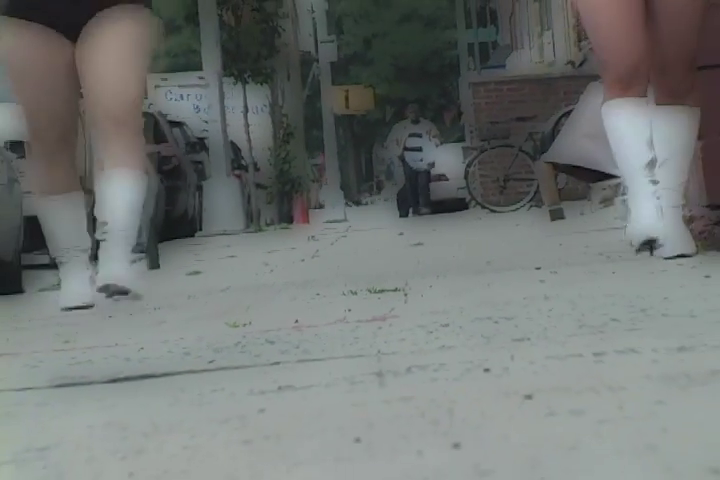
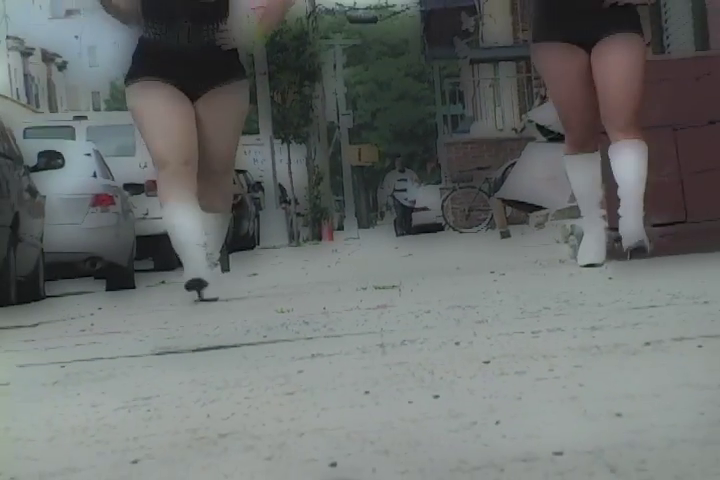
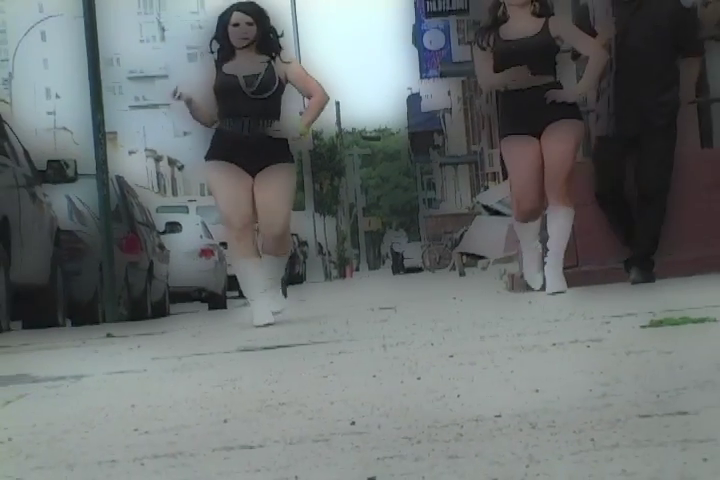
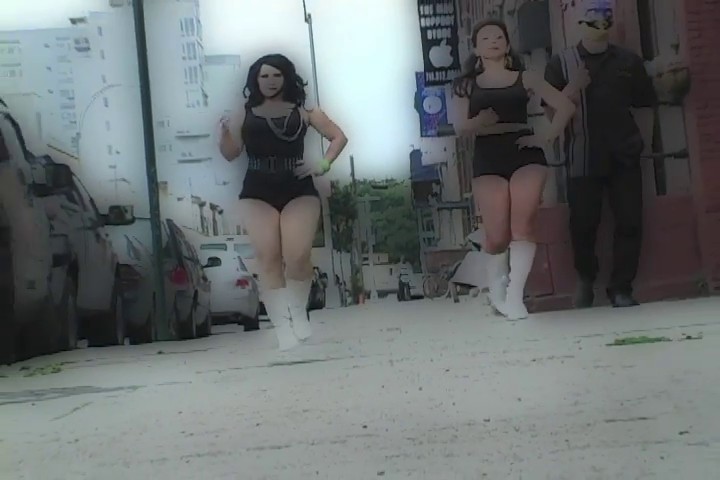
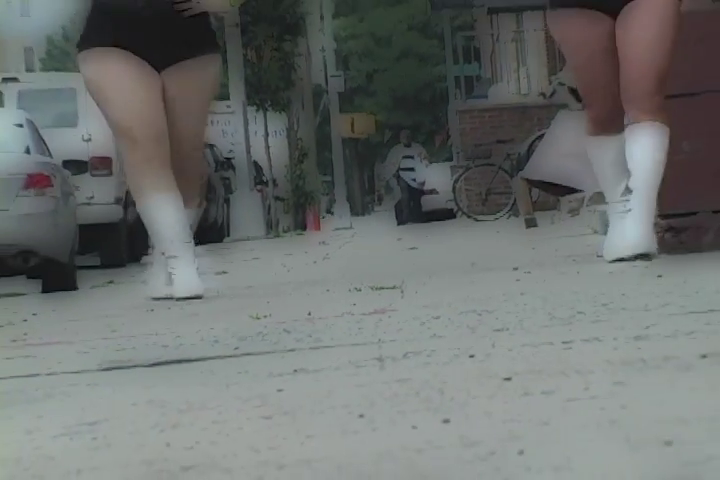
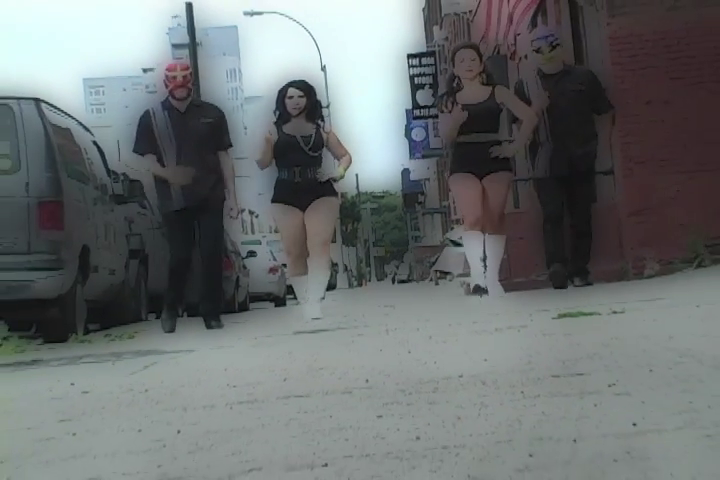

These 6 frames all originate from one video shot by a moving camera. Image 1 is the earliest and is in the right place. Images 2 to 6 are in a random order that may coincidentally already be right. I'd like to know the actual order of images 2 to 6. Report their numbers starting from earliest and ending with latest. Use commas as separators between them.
5, 2, 3, 4, 6
